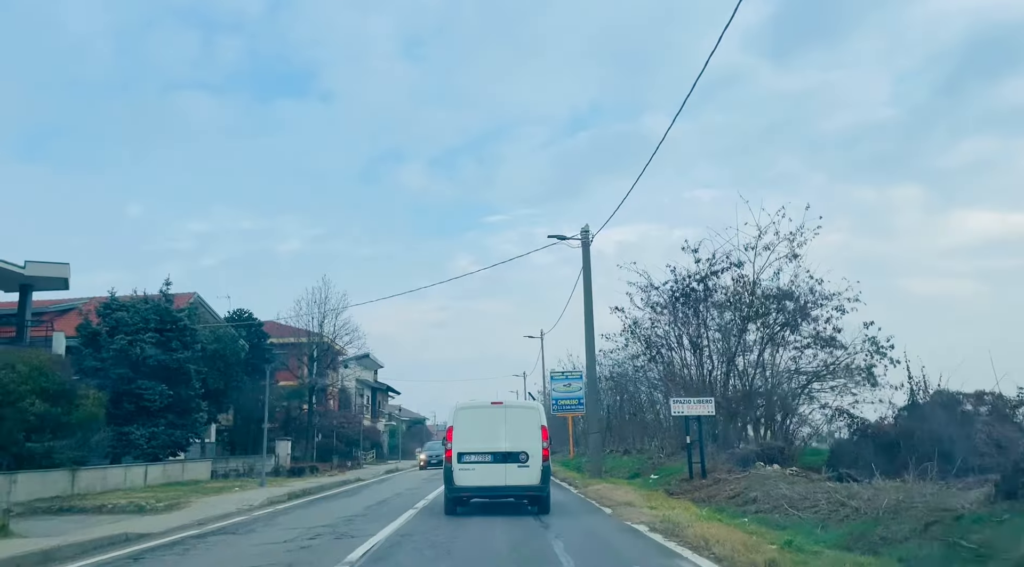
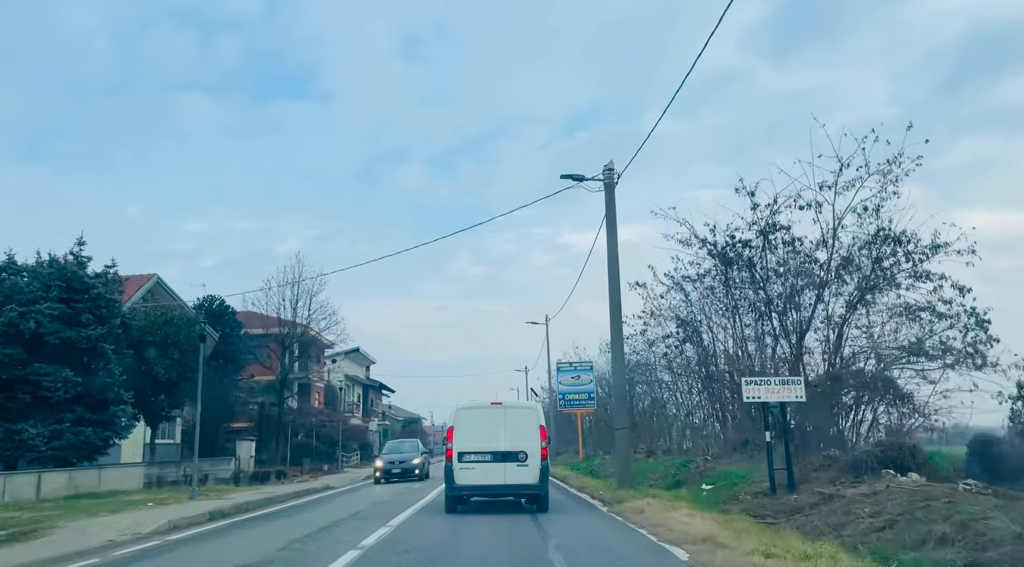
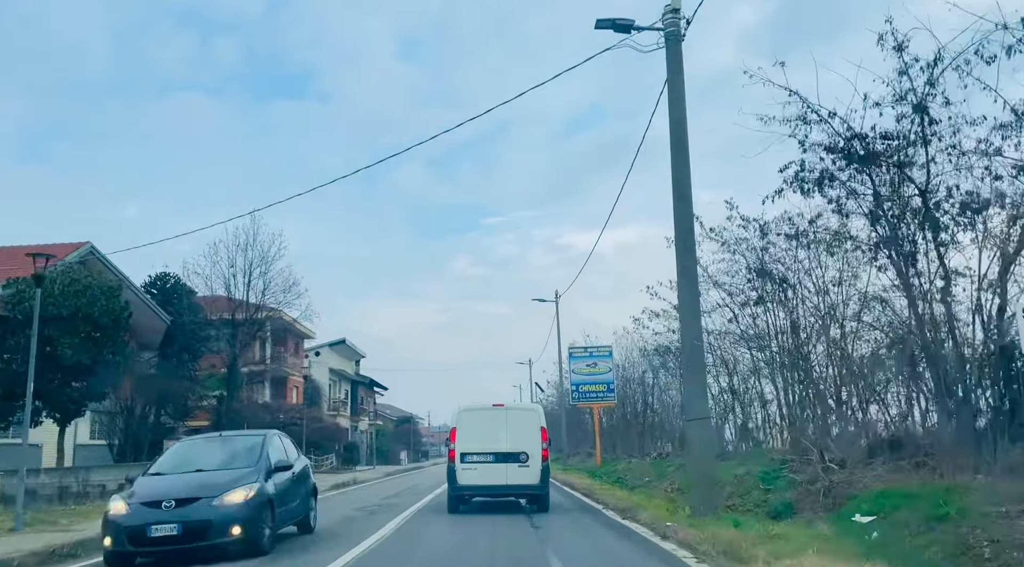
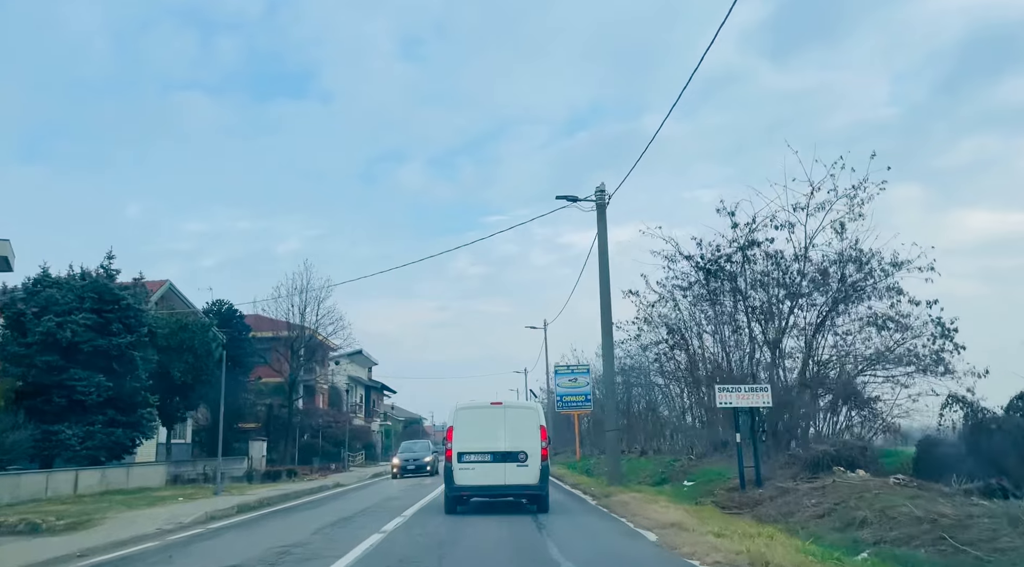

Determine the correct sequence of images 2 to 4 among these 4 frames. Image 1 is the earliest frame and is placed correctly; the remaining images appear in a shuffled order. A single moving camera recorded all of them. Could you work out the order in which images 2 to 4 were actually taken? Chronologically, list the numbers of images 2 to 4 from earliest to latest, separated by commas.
4, 2, 3
